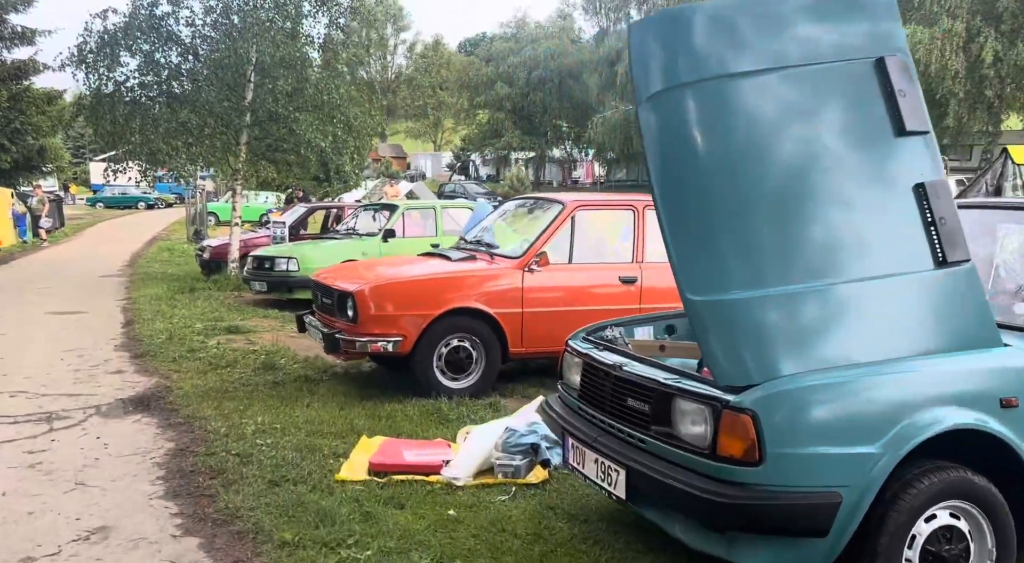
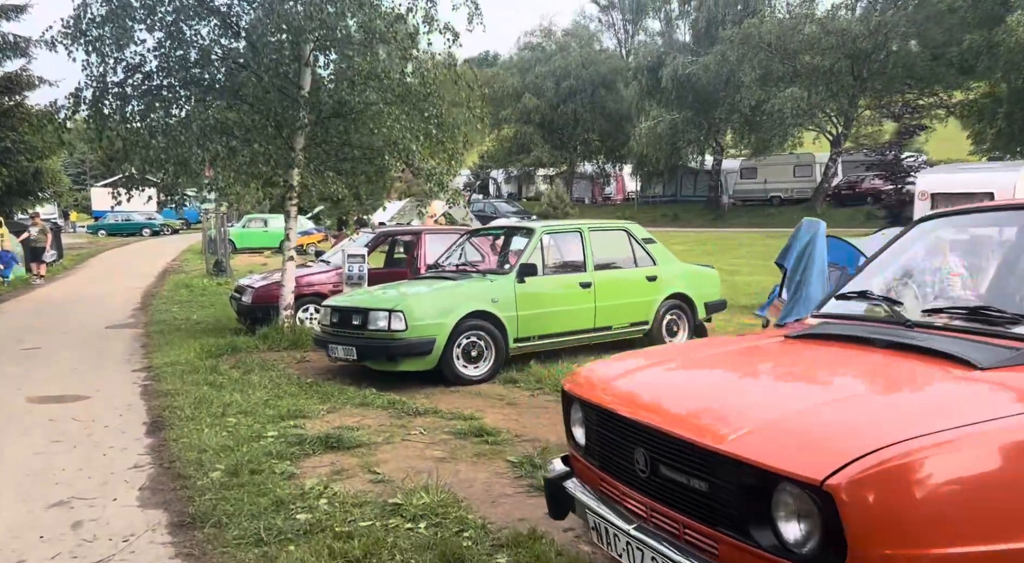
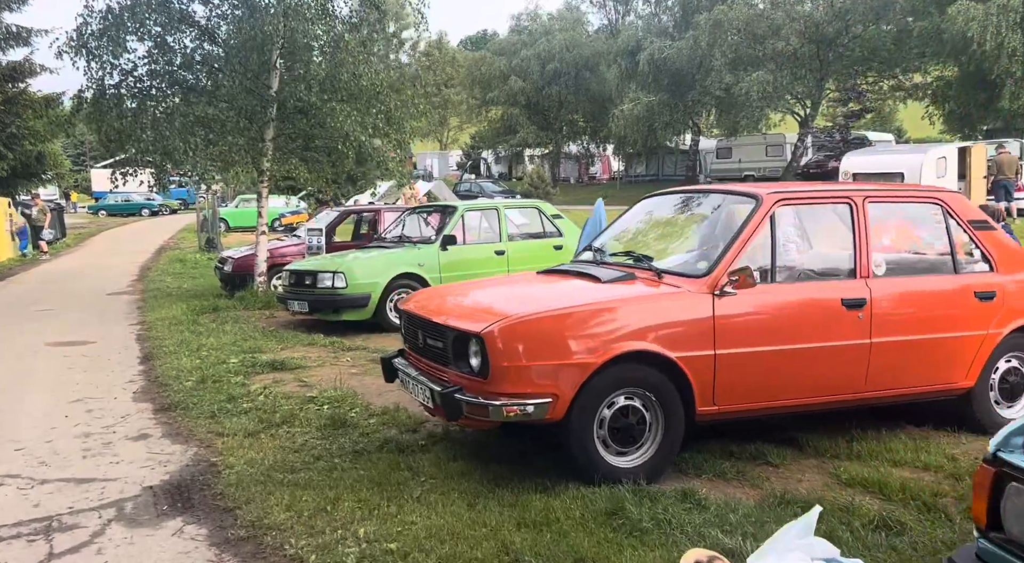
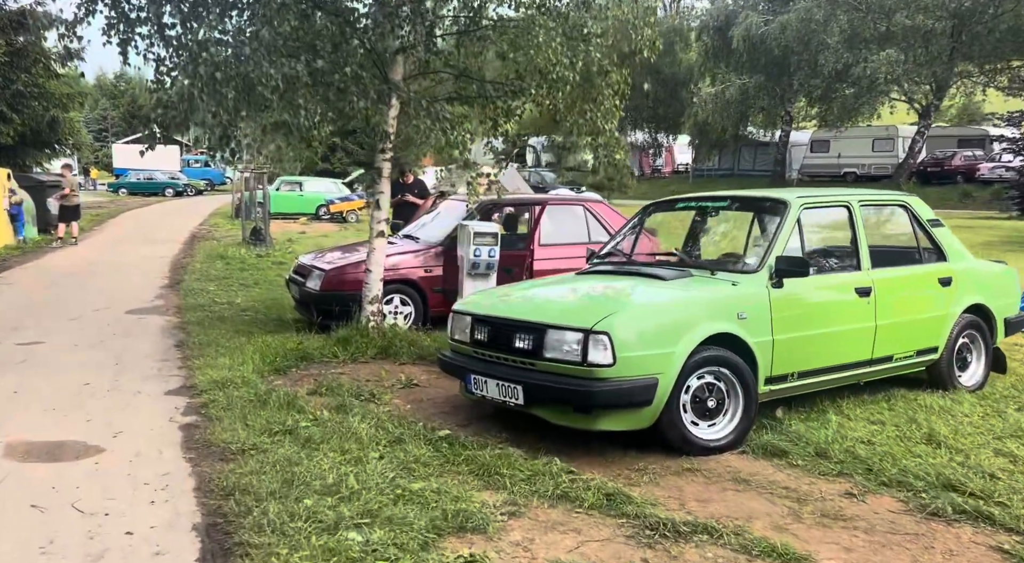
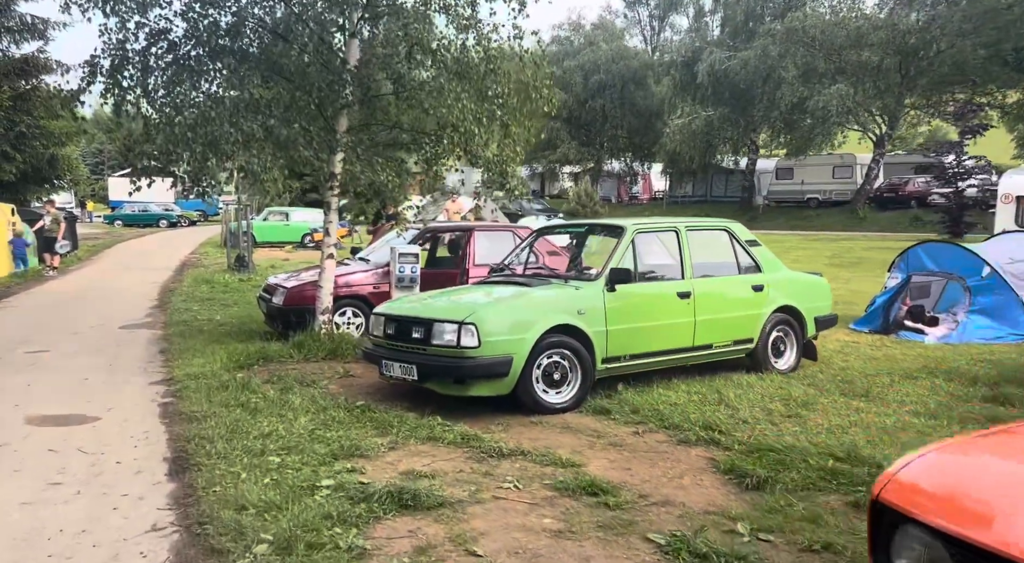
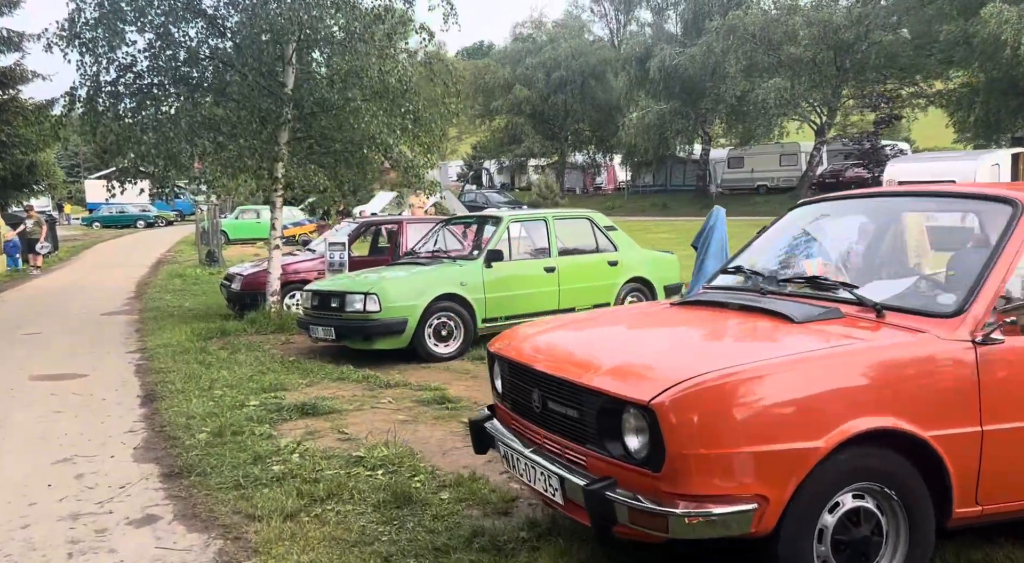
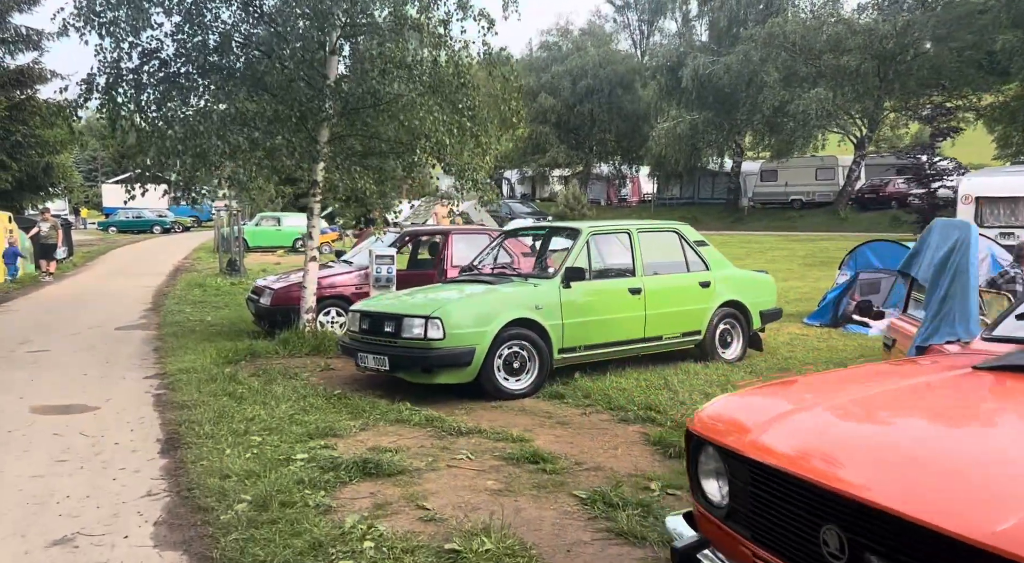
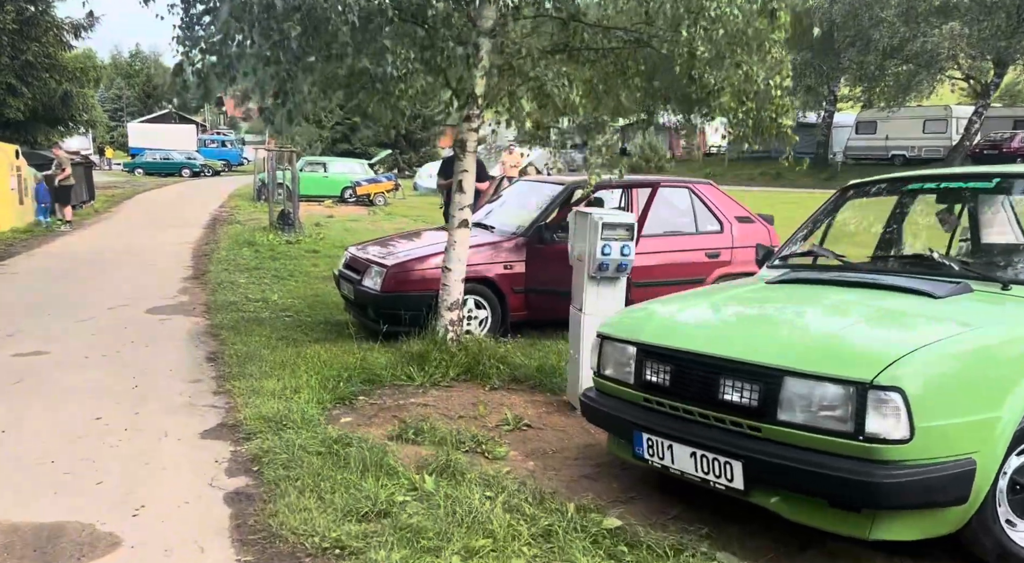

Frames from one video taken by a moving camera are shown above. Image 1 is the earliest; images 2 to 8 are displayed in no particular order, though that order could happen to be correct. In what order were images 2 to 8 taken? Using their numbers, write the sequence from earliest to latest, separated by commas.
3, 6, 2, 7, 5, 4, 8
